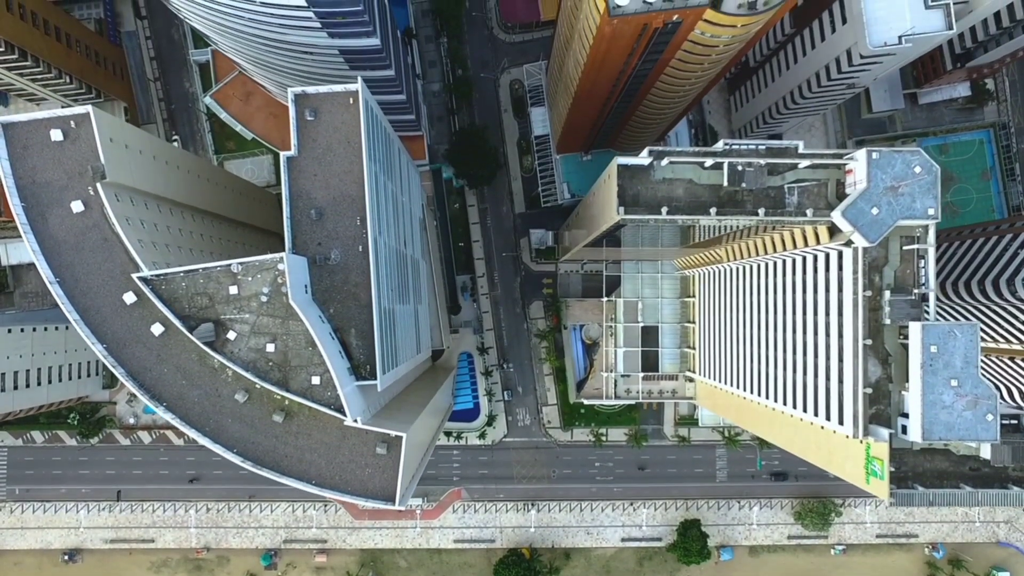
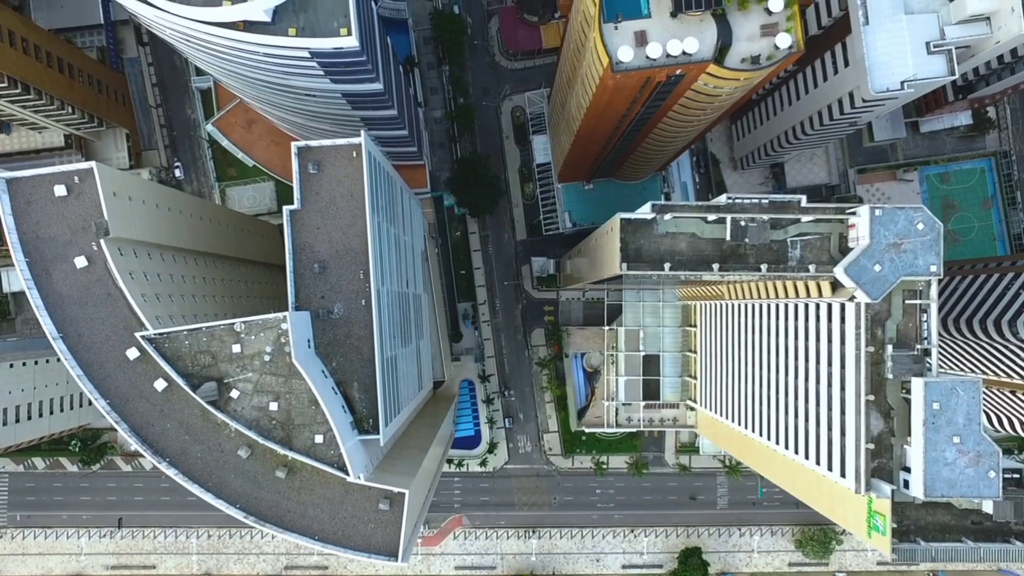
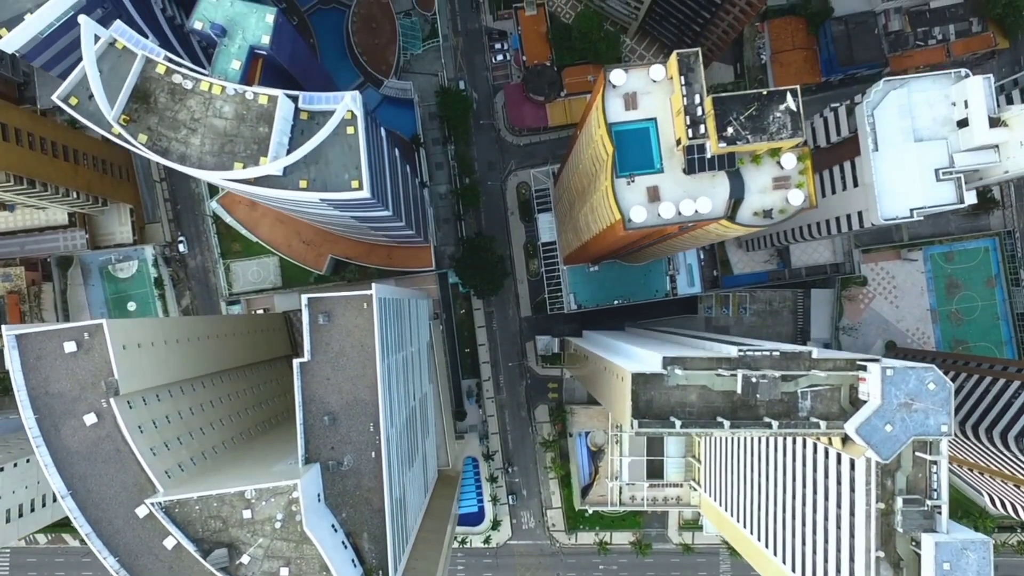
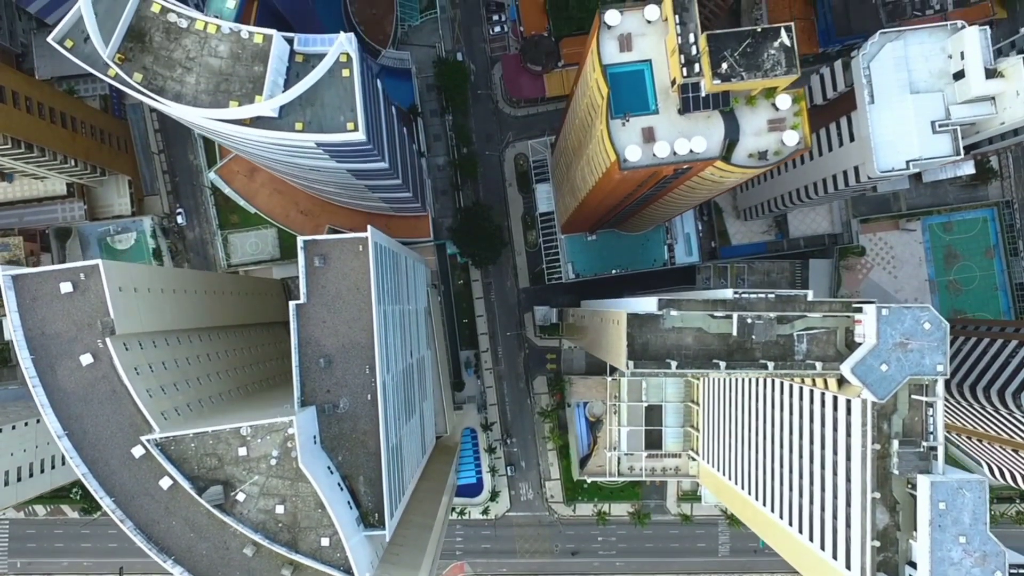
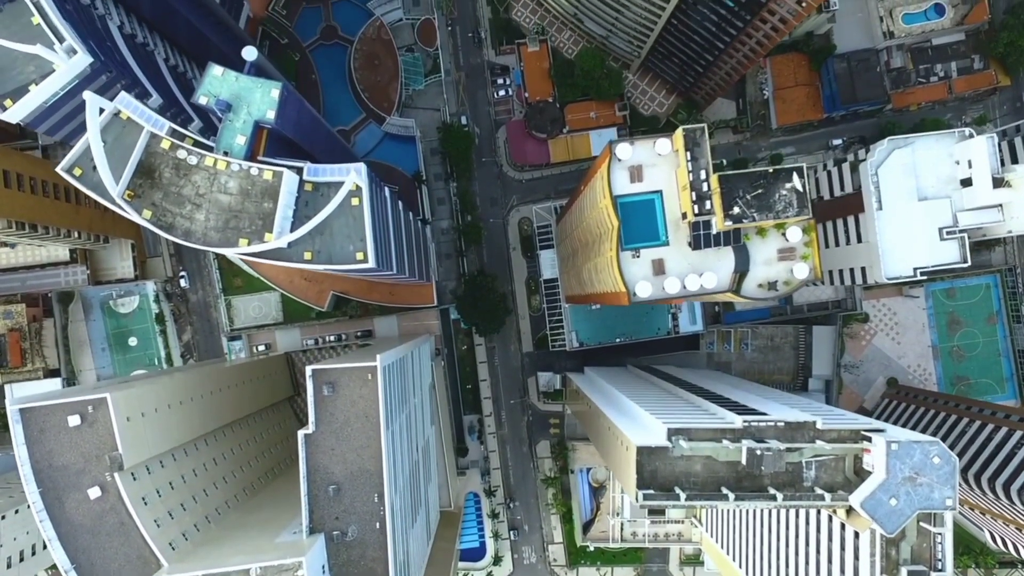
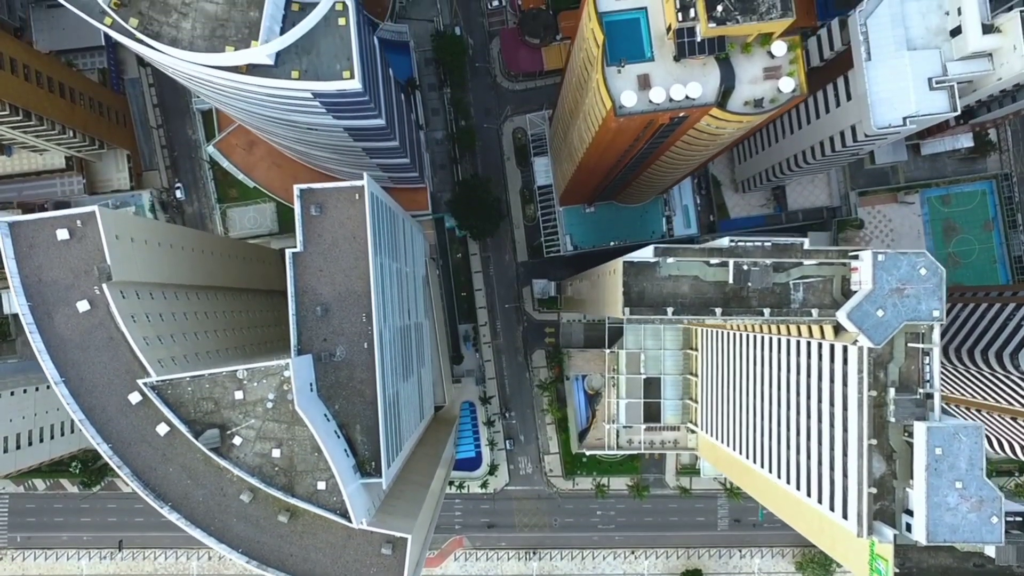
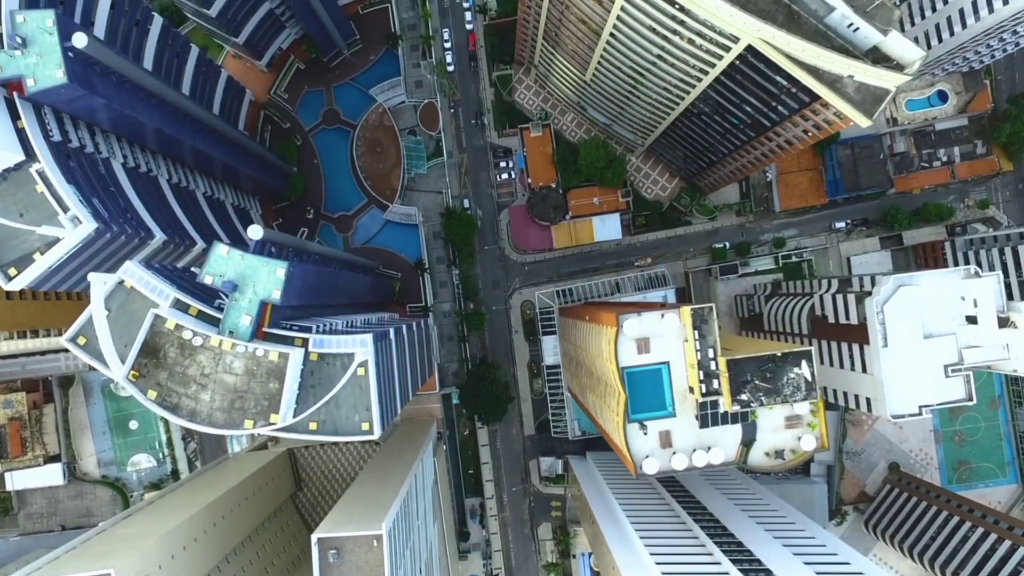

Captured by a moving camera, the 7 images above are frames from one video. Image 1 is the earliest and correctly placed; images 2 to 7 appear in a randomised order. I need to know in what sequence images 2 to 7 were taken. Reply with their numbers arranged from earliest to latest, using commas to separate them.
2, 6, 4, 3, 5, 7
